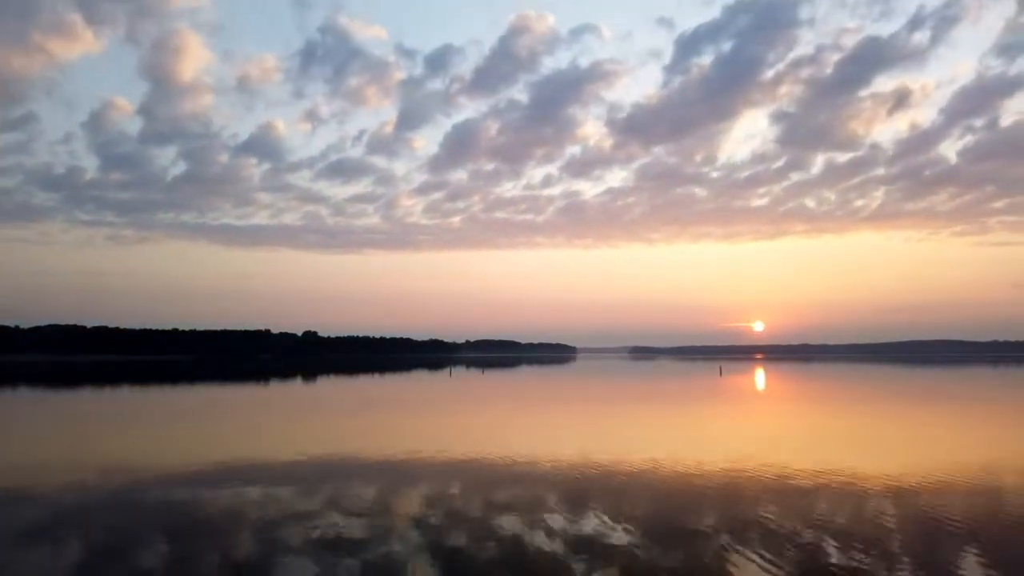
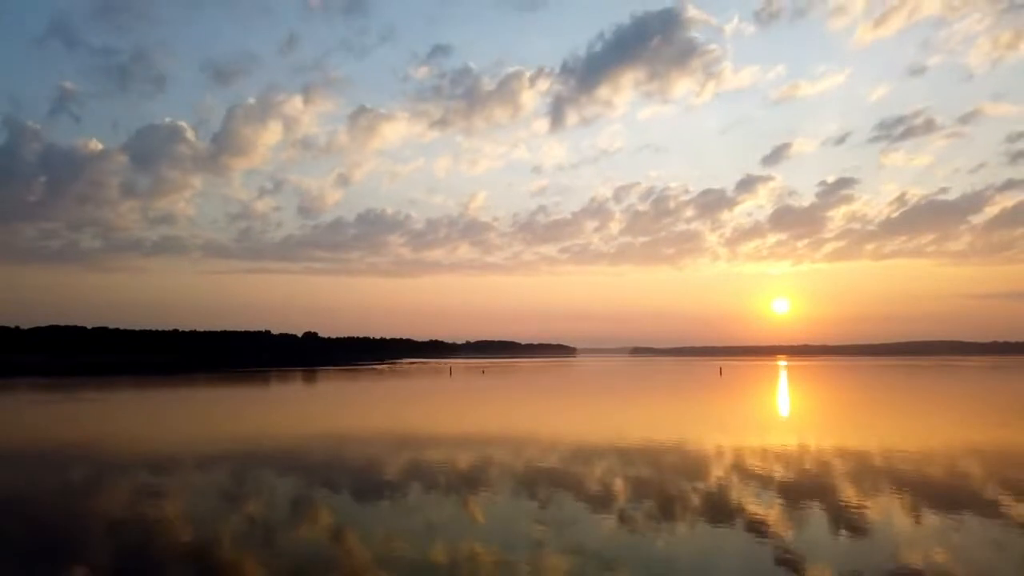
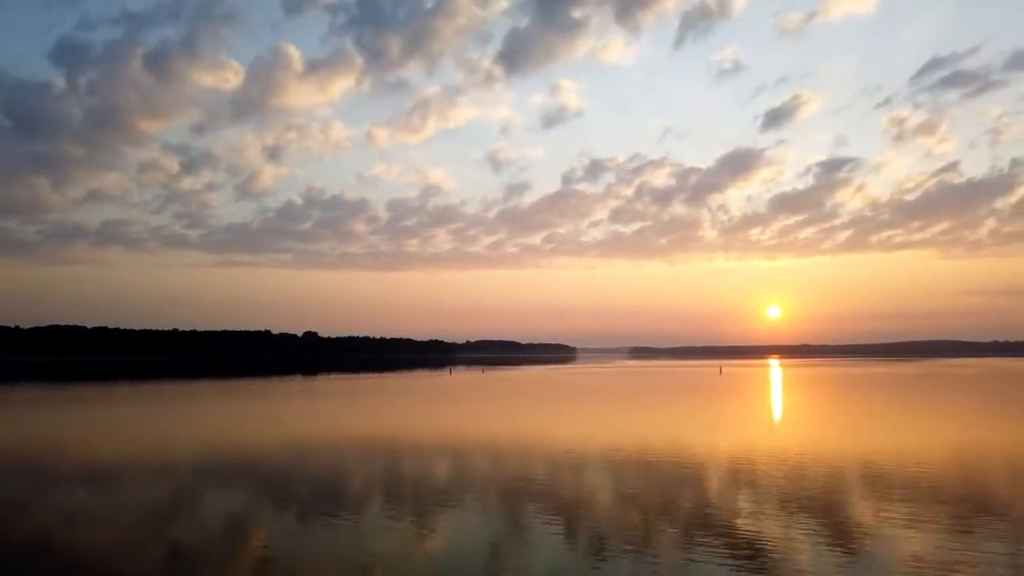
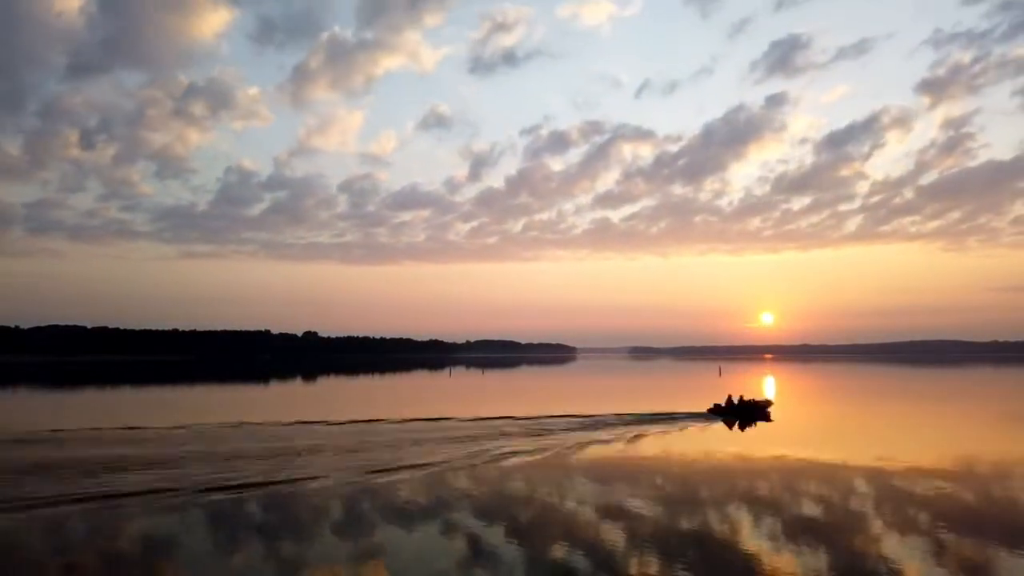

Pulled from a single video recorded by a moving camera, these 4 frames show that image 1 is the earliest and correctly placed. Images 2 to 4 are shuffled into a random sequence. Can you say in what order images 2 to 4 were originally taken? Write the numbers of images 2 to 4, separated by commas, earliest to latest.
4, 3, 2
